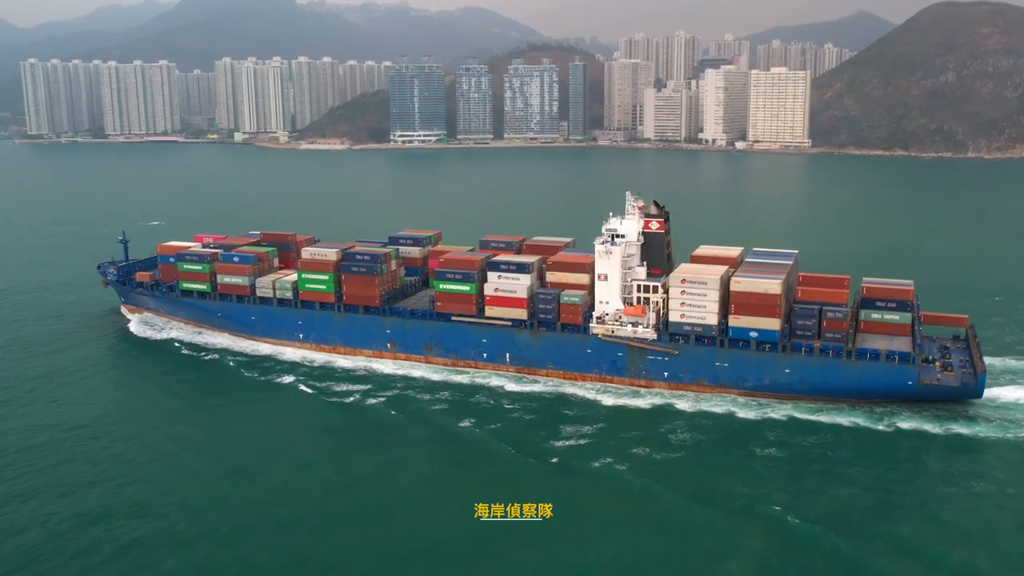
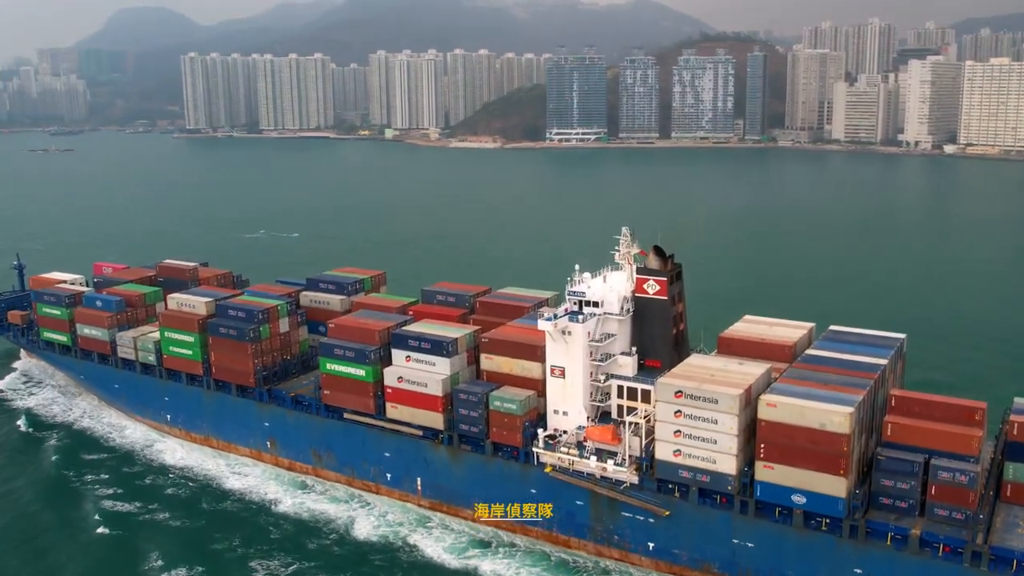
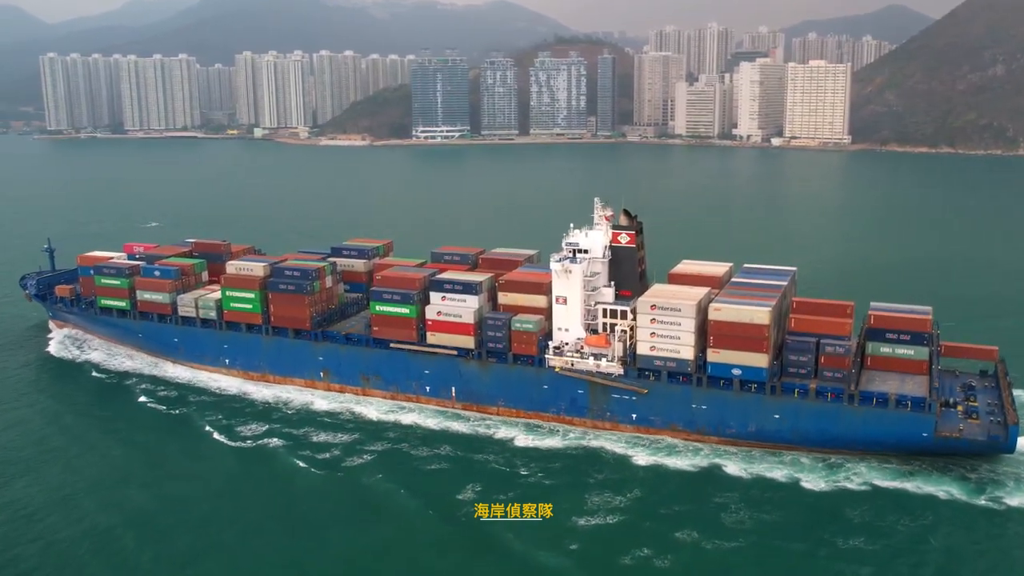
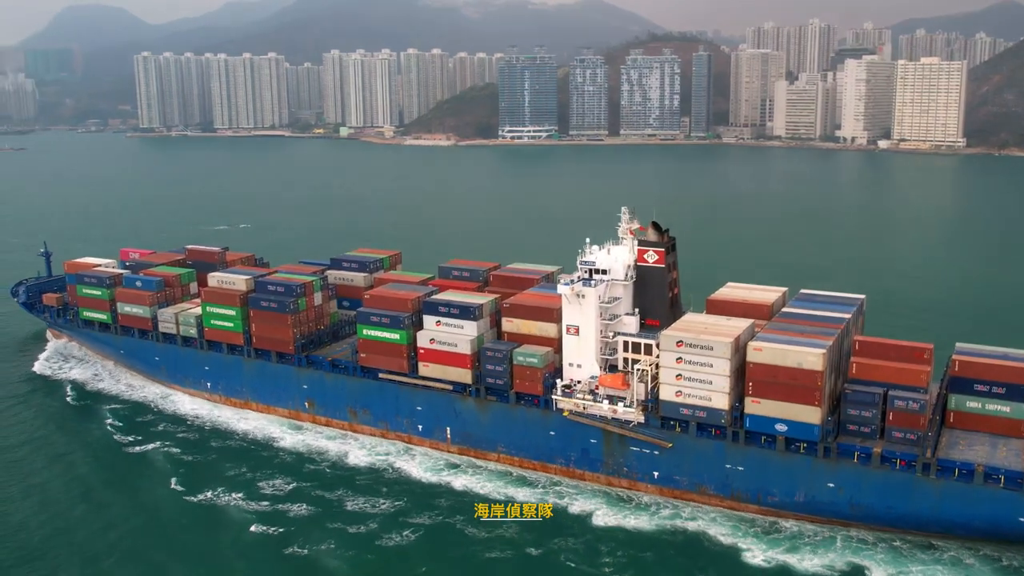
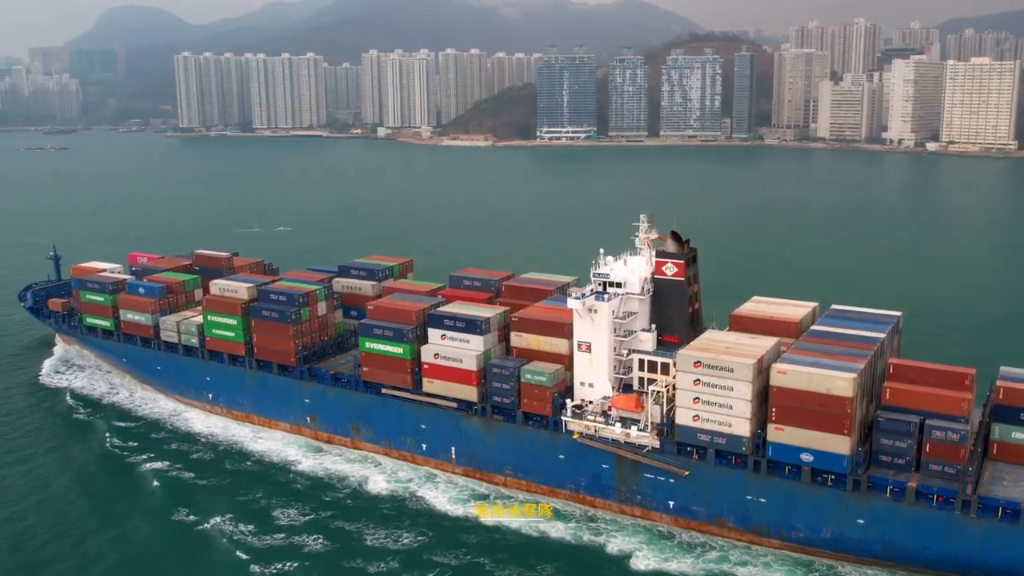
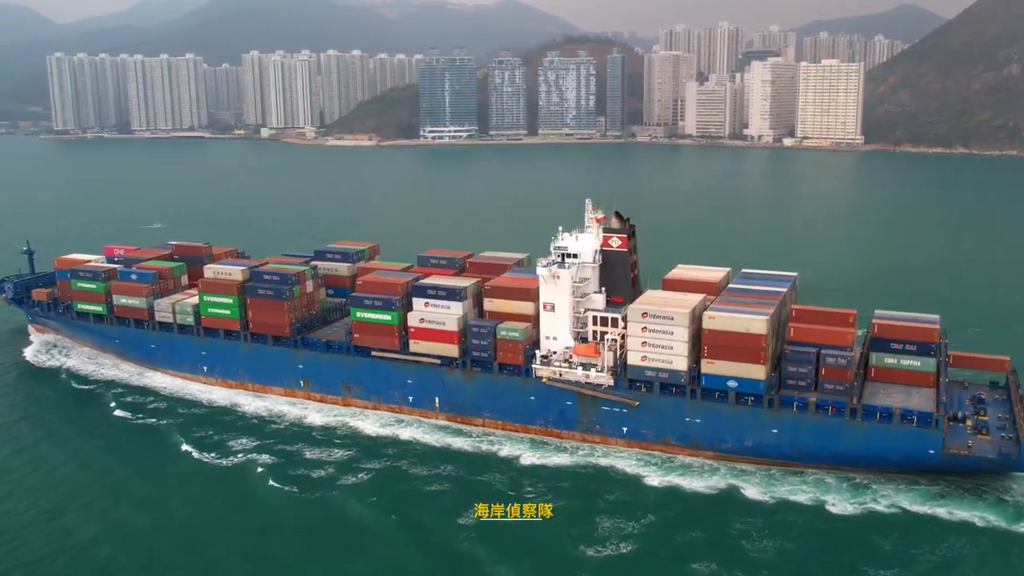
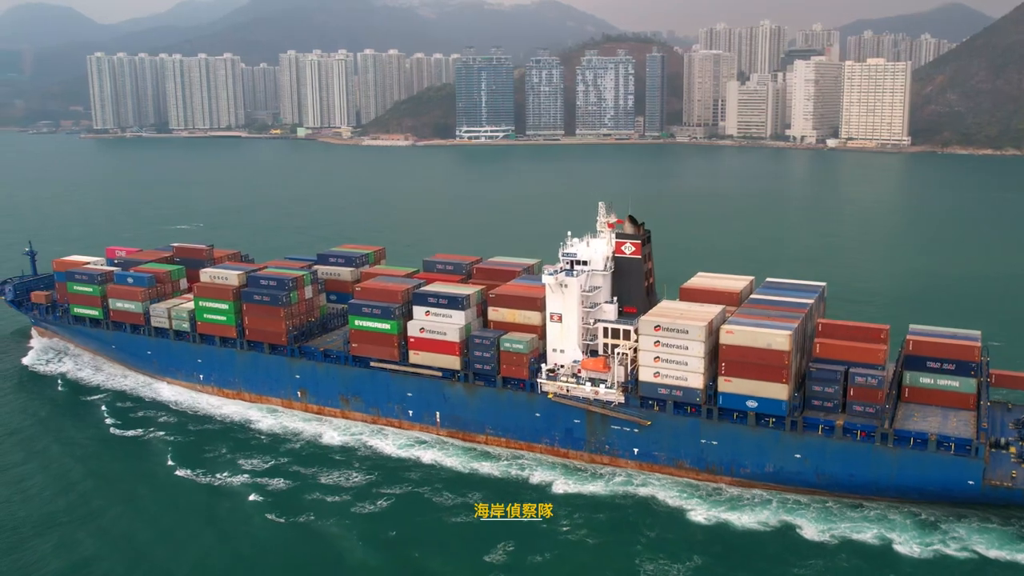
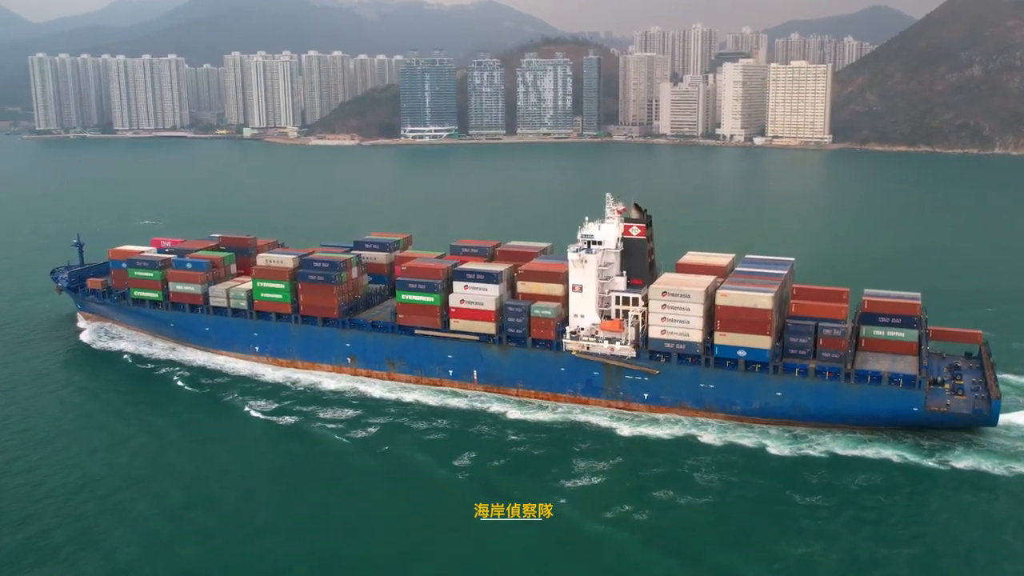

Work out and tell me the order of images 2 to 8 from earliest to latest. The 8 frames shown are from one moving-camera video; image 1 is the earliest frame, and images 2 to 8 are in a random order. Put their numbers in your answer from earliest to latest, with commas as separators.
8, 3, 6, 7, 4, 5, 2
